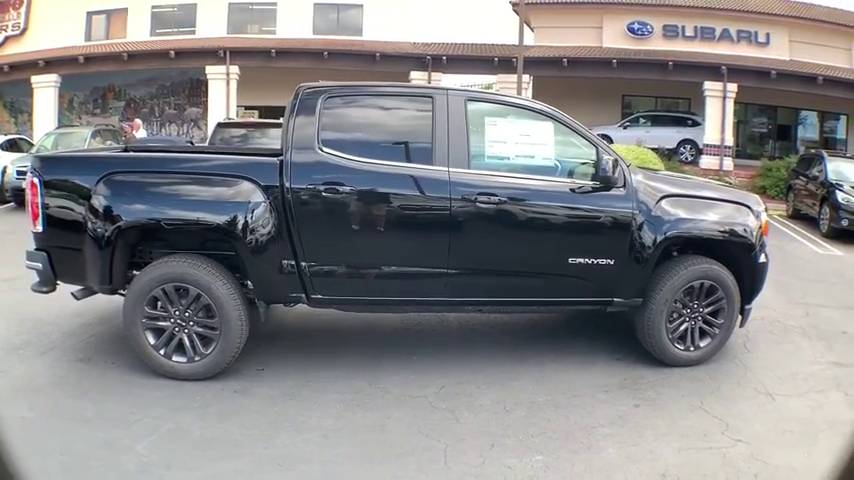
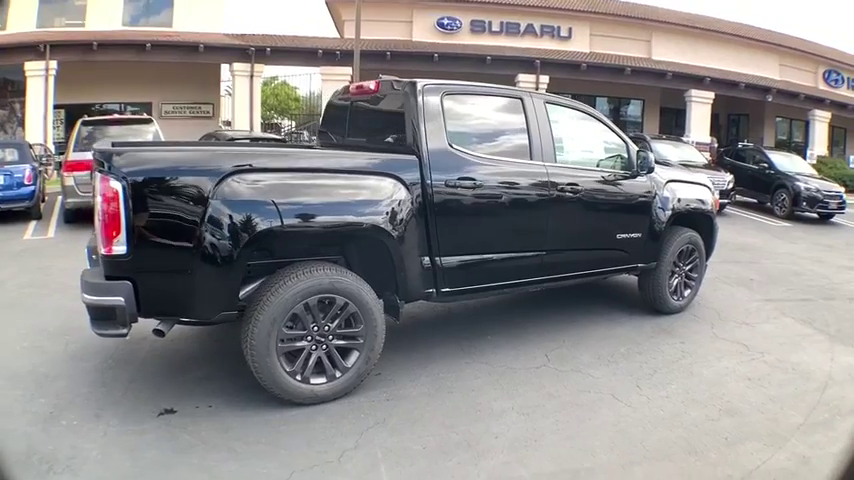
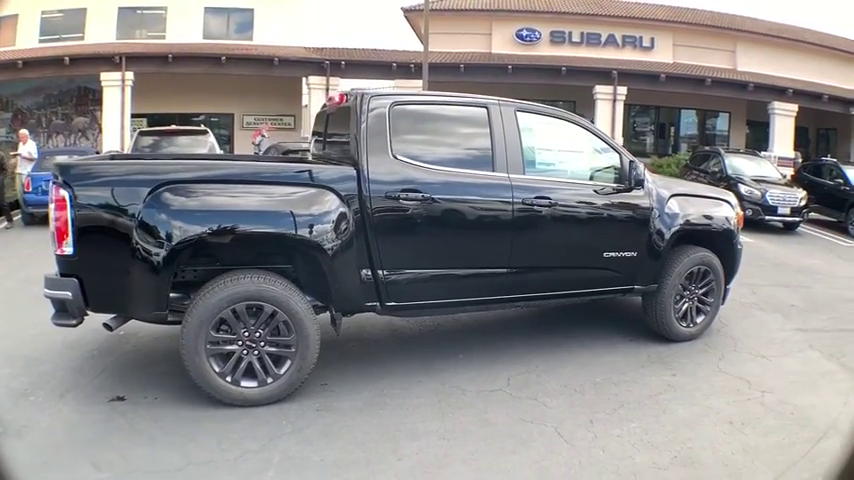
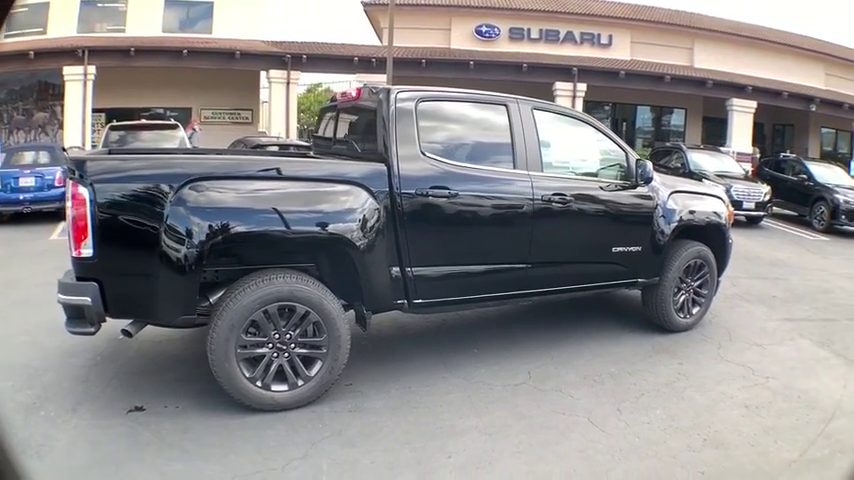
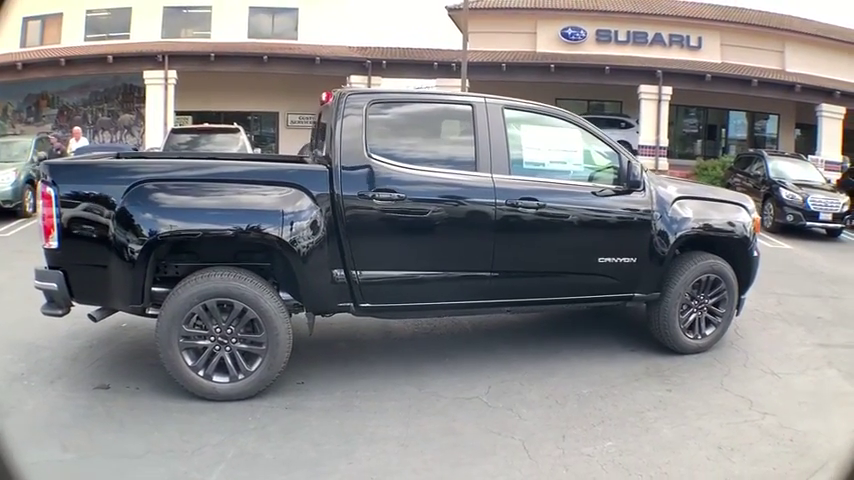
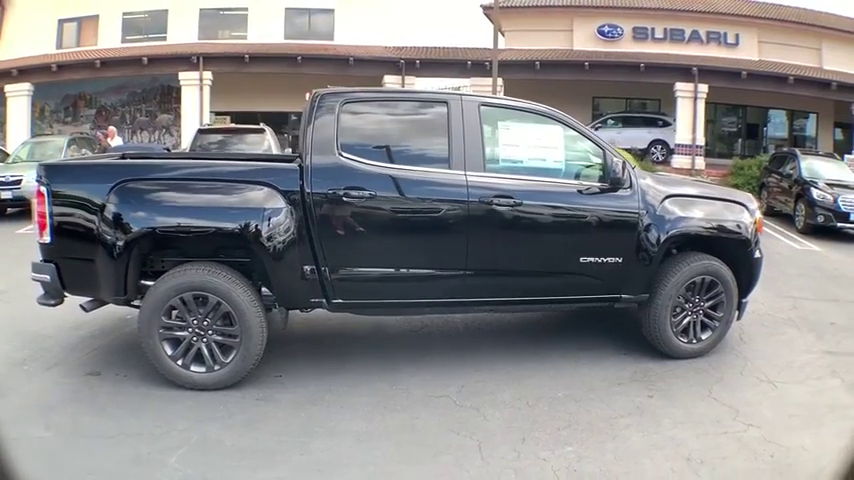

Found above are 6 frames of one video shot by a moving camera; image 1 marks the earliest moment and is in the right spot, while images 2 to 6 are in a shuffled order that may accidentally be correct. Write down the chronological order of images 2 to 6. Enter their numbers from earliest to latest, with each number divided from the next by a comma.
6, 5, 3, 4, 2
